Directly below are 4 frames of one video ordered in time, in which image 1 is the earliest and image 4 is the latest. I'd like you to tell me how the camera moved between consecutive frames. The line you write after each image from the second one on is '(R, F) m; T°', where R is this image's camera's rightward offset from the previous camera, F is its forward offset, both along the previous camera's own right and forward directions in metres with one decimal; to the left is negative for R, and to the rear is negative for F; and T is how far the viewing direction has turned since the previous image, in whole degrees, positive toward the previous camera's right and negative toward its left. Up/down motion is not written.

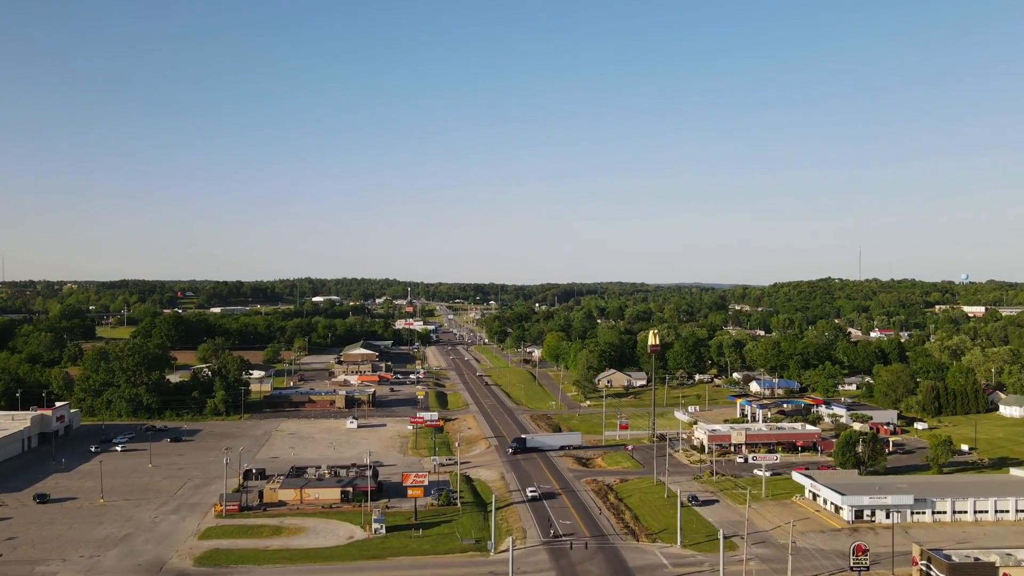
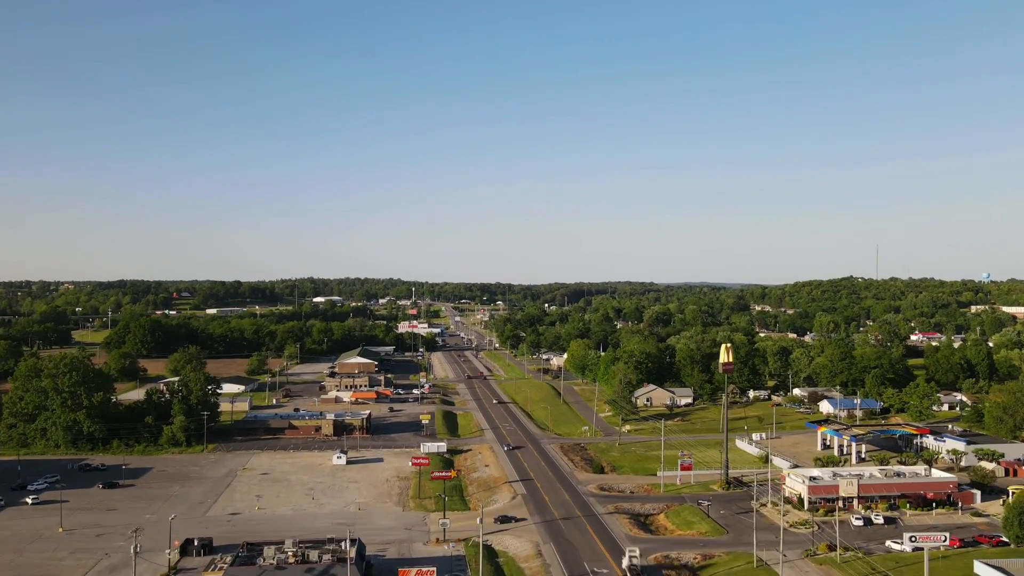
(-1.2, +12.5) m; 0°
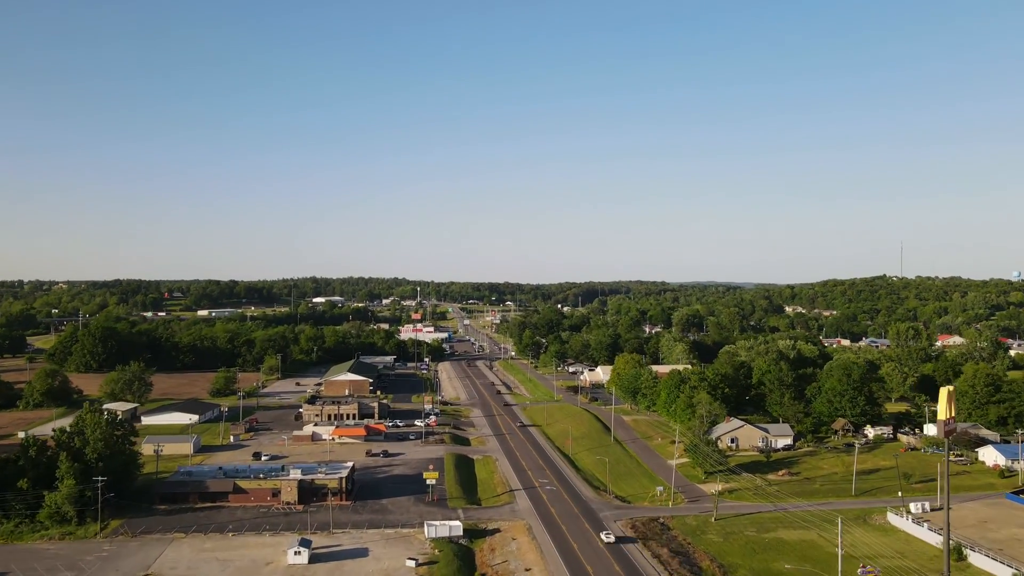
(-1.7, +17.6) m; 0°
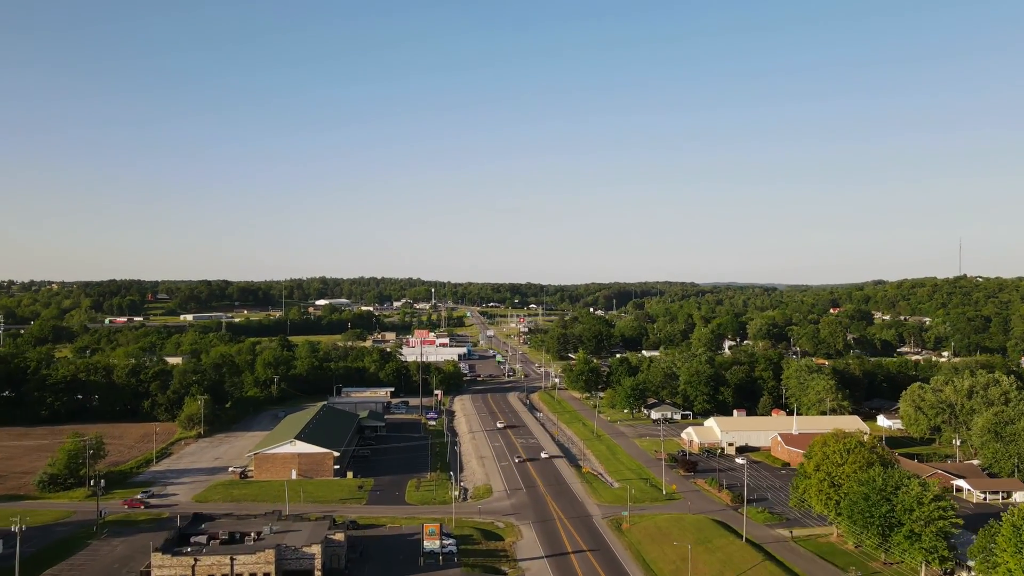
(-2.7, +33.7) m; -1°
